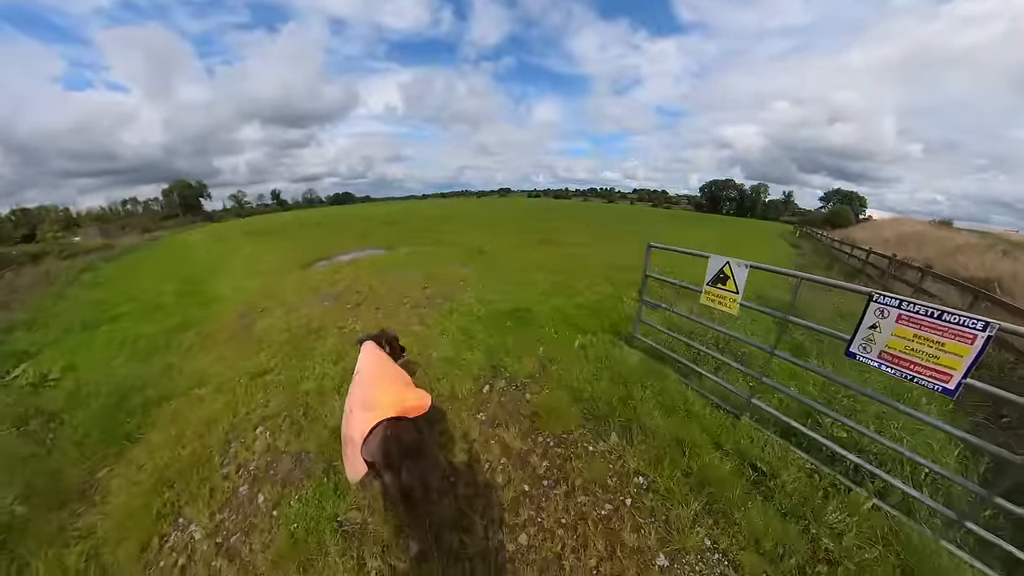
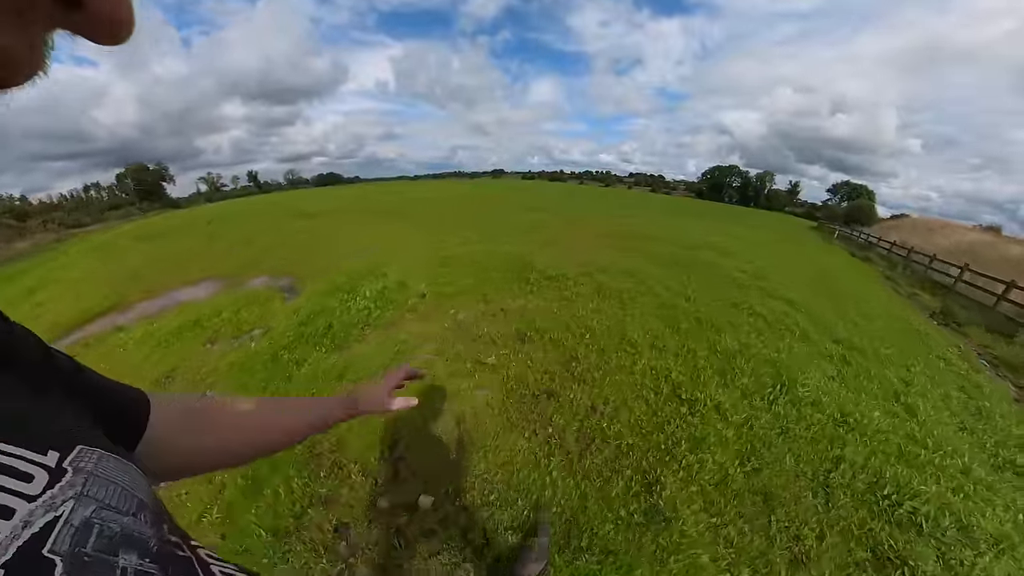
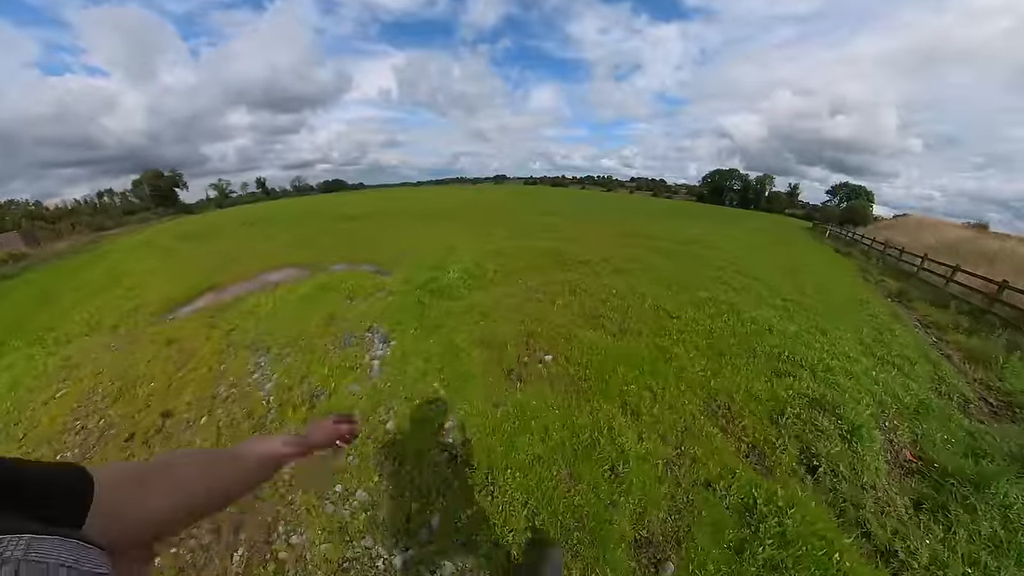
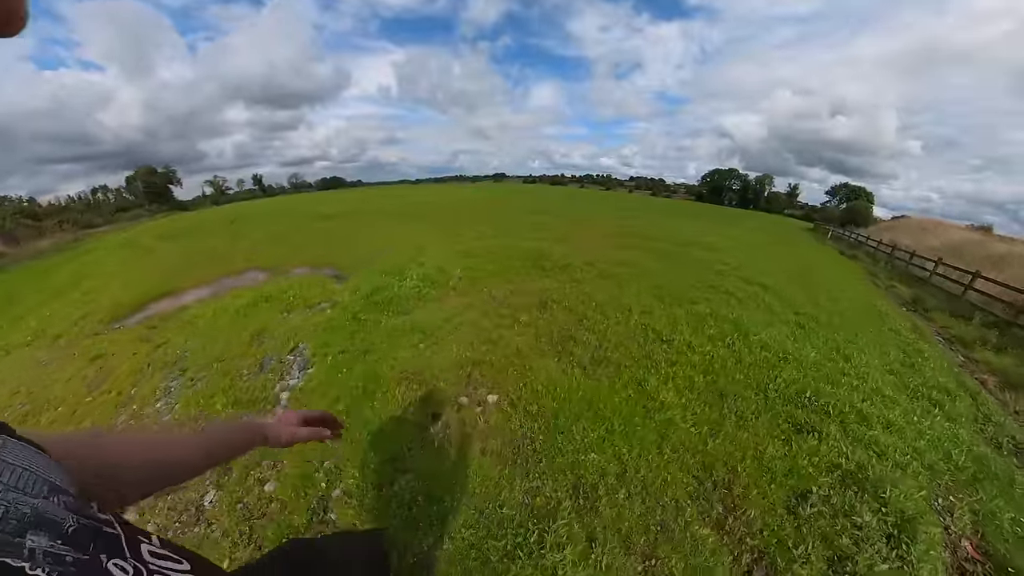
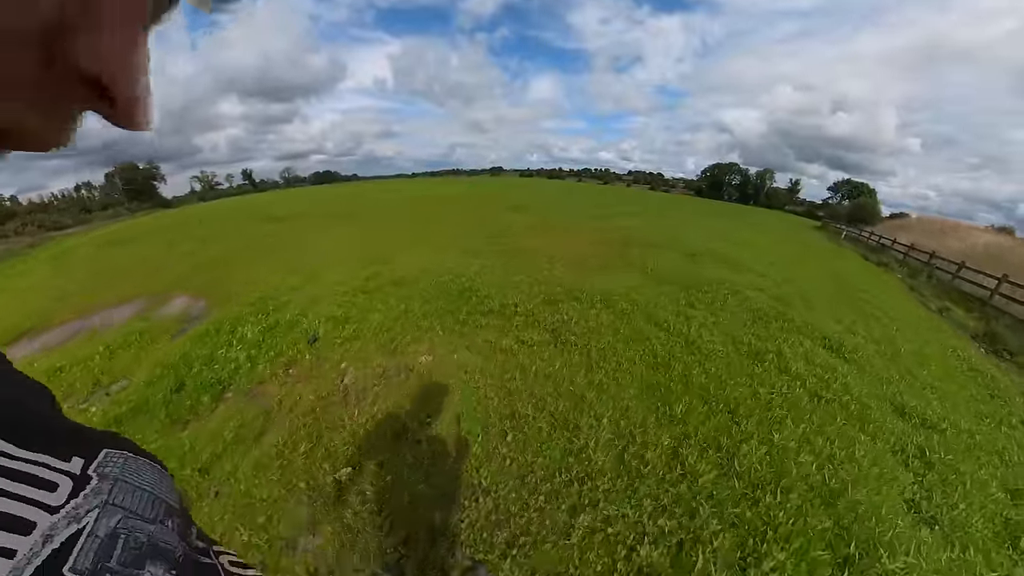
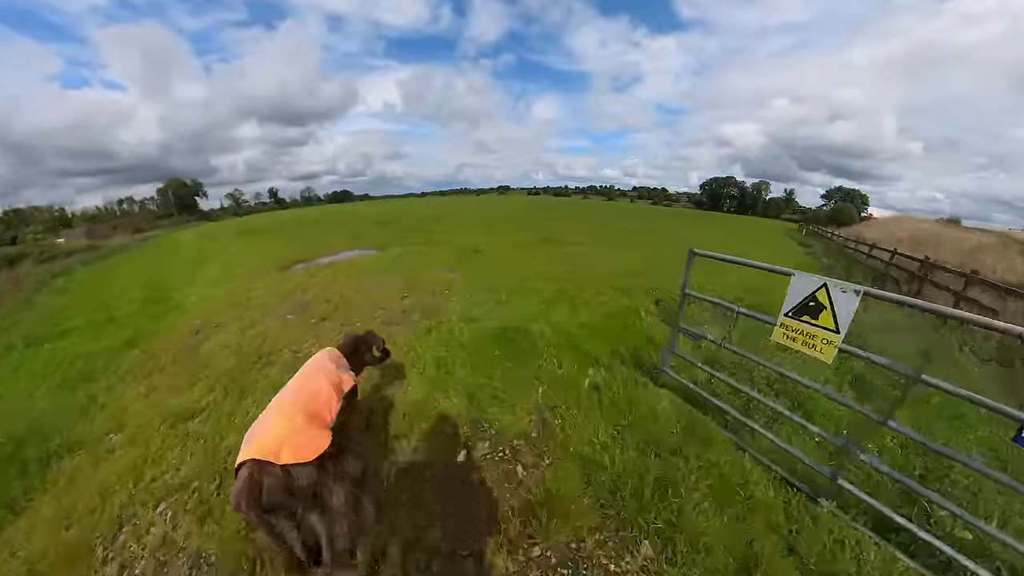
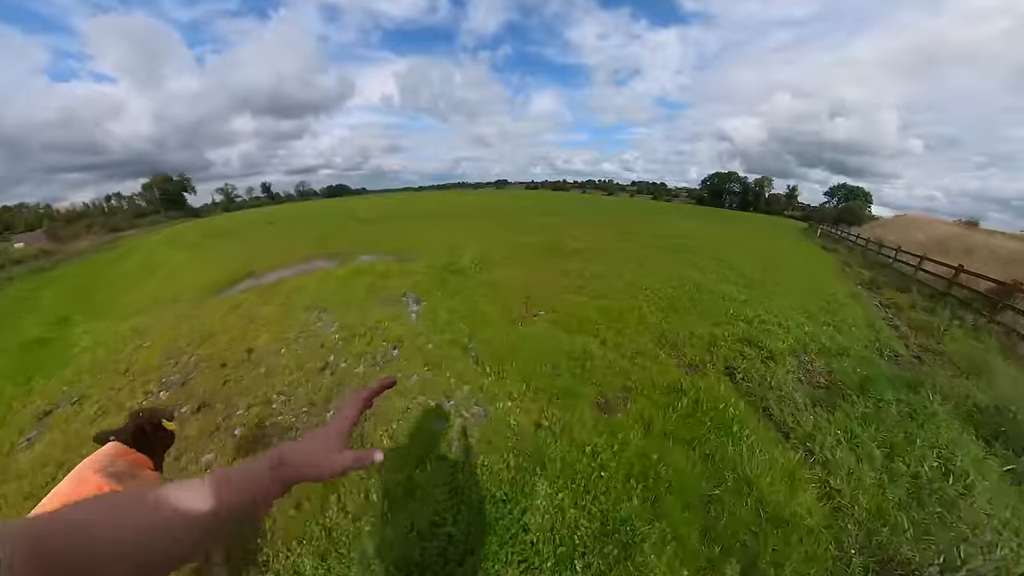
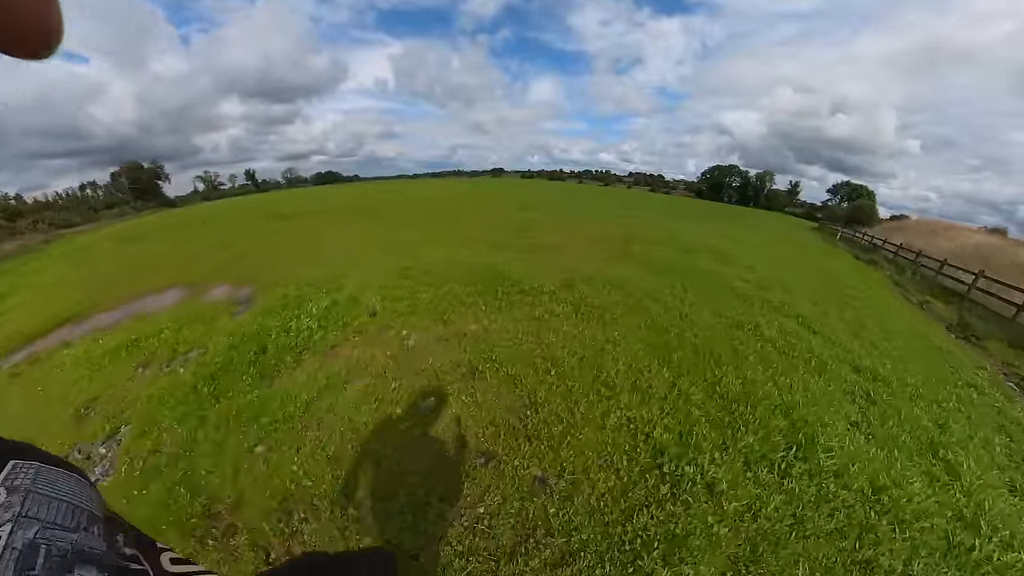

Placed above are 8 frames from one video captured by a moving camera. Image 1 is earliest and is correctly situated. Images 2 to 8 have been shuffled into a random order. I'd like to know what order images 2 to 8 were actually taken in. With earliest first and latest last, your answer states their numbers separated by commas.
6, 7, 3, 4, 2, 8, 5
